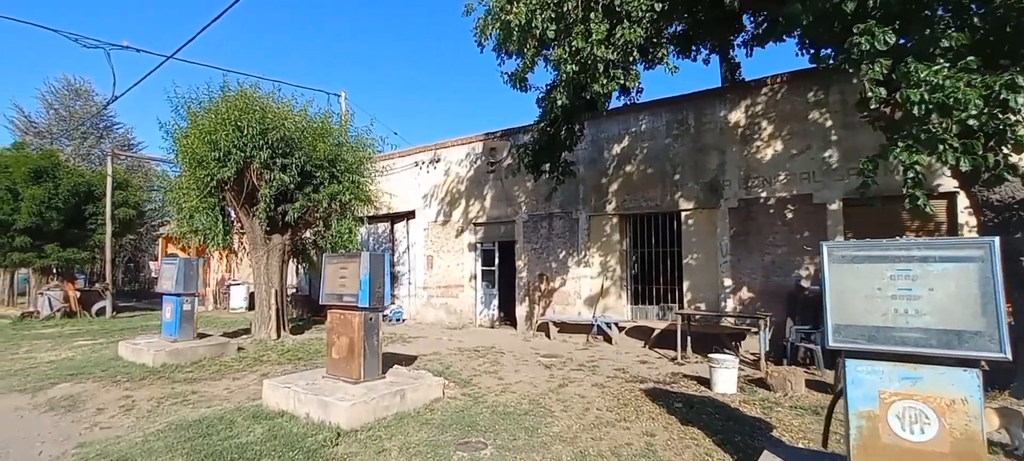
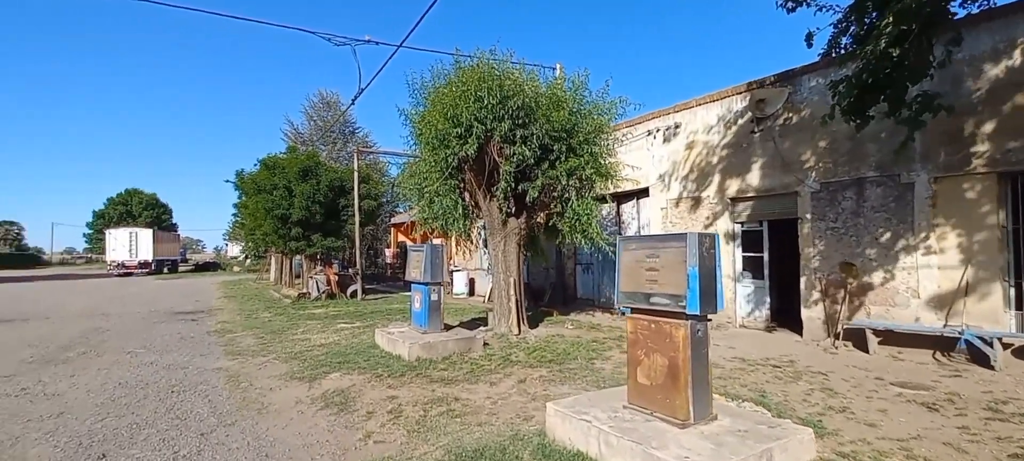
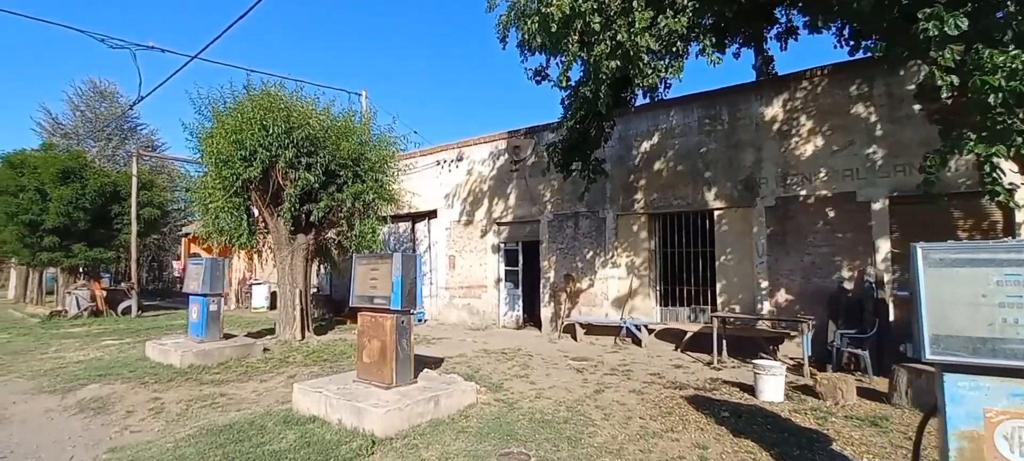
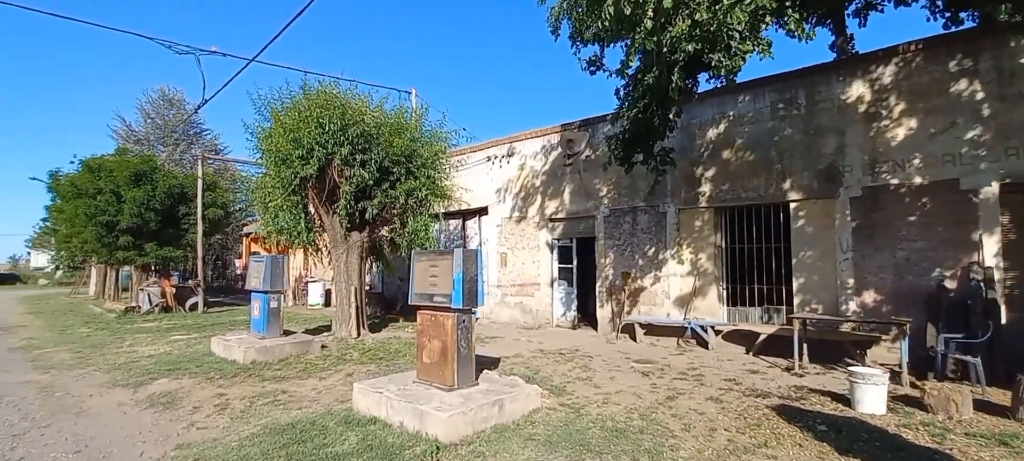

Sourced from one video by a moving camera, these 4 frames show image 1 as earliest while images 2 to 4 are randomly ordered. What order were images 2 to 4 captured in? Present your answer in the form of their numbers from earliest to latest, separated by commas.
3, 4, 2
